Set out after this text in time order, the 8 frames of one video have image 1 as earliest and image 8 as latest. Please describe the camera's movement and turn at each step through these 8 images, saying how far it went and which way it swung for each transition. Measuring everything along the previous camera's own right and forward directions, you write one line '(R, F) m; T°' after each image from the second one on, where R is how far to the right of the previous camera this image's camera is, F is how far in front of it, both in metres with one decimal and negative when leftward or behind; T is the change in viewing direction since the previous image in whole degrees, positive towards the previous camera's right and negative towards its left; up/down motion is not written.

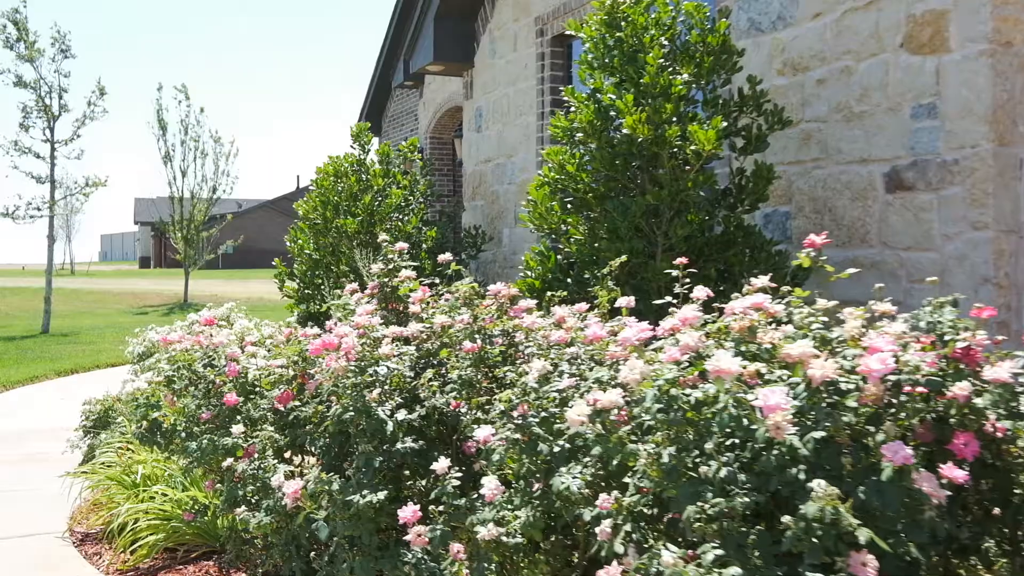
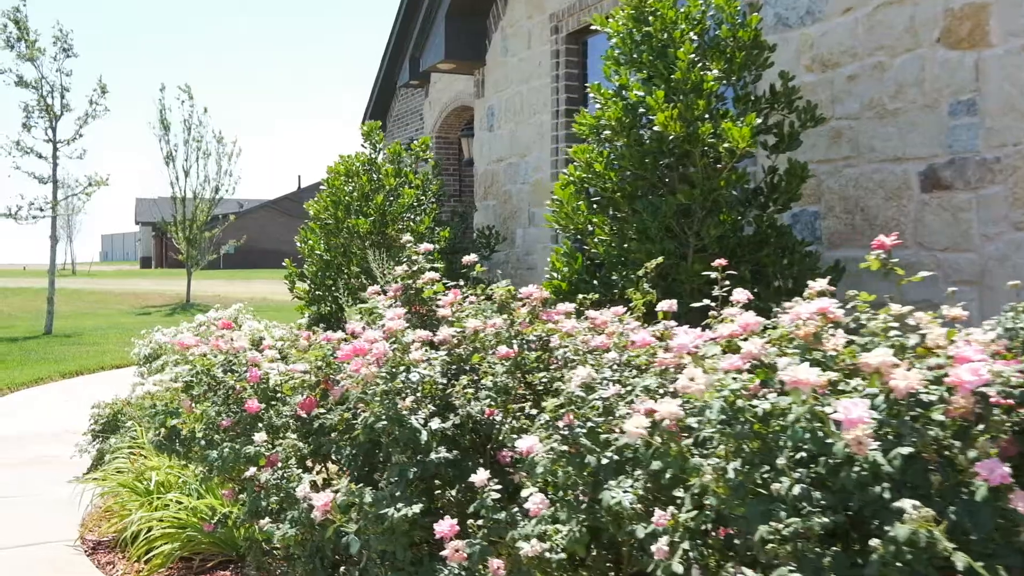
(-0.1, +0.1) m; 0°
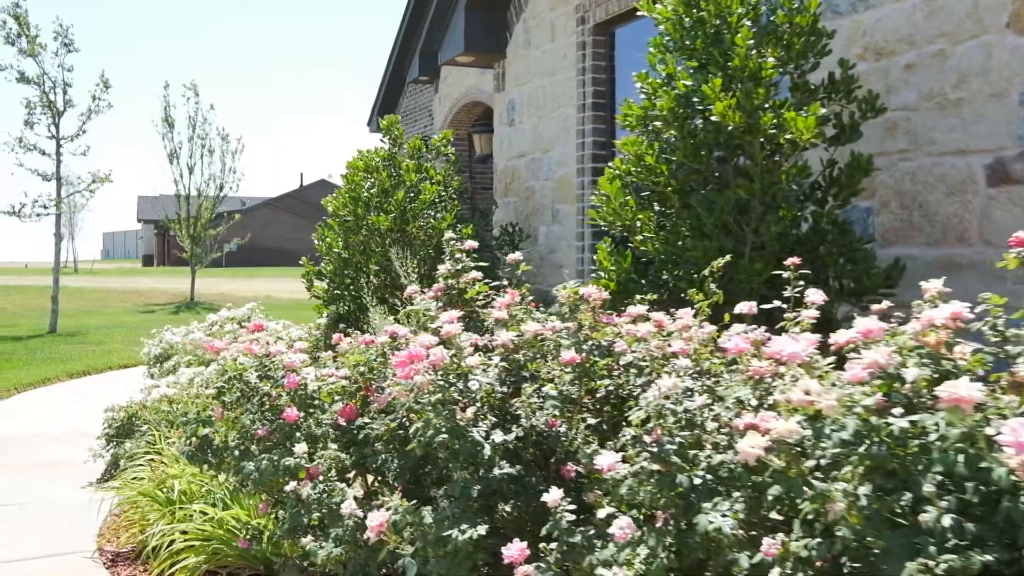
(-0.2, +0.2) m; 0°
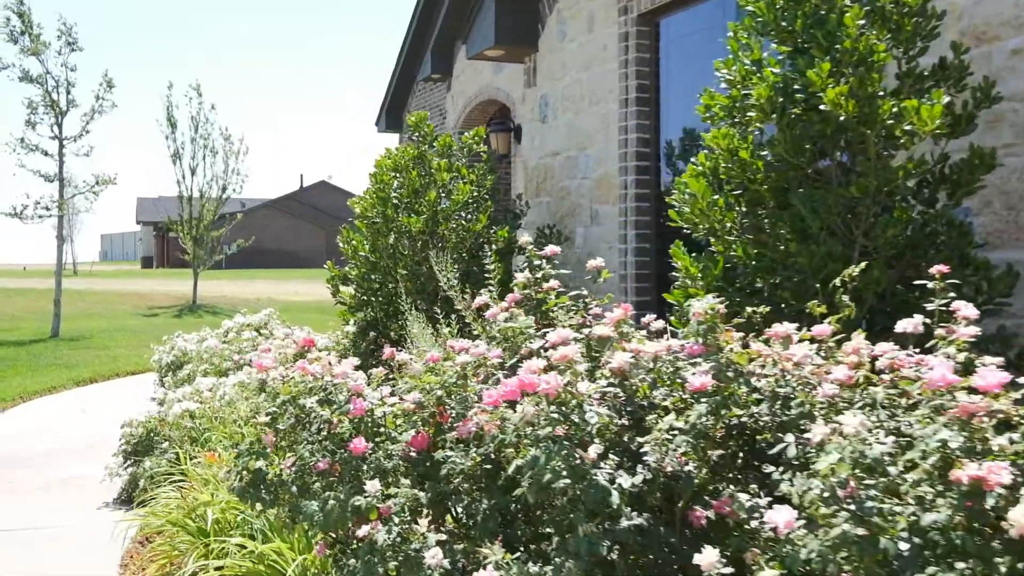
(-0.3, +0.4) m; 0°
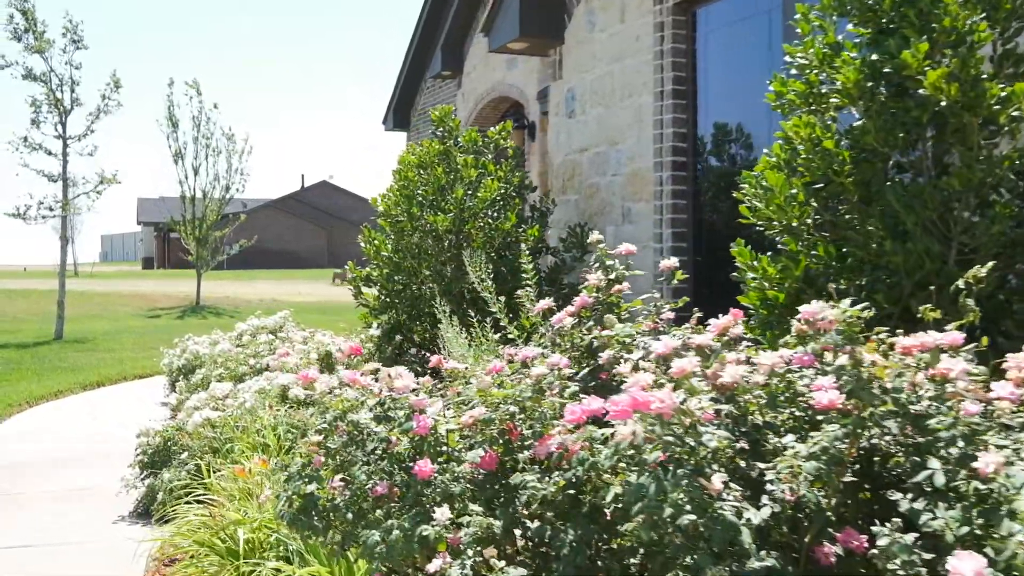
(-0.2, +0.3) m; 0°
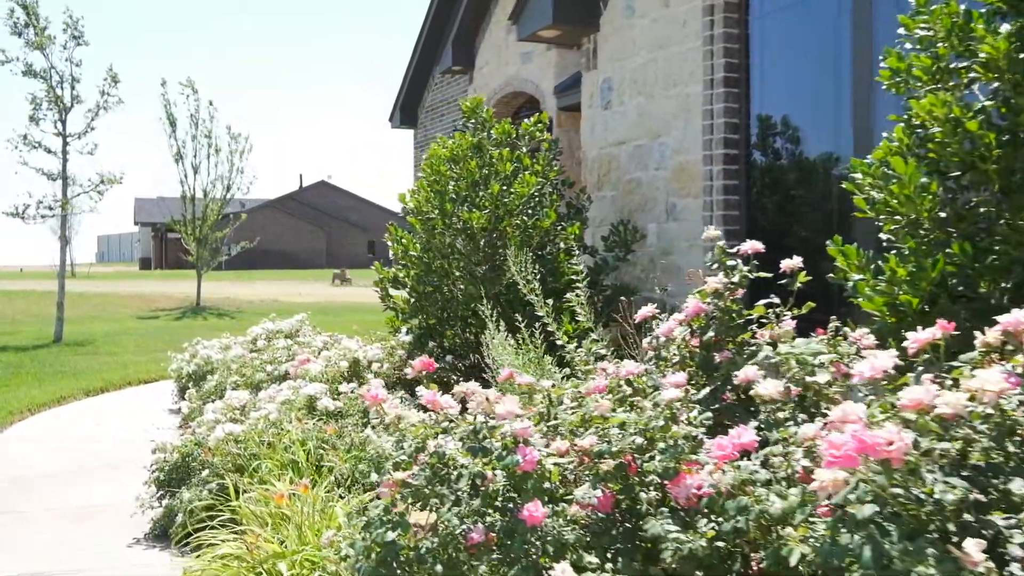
(-0.2, +0.5) m; 0°
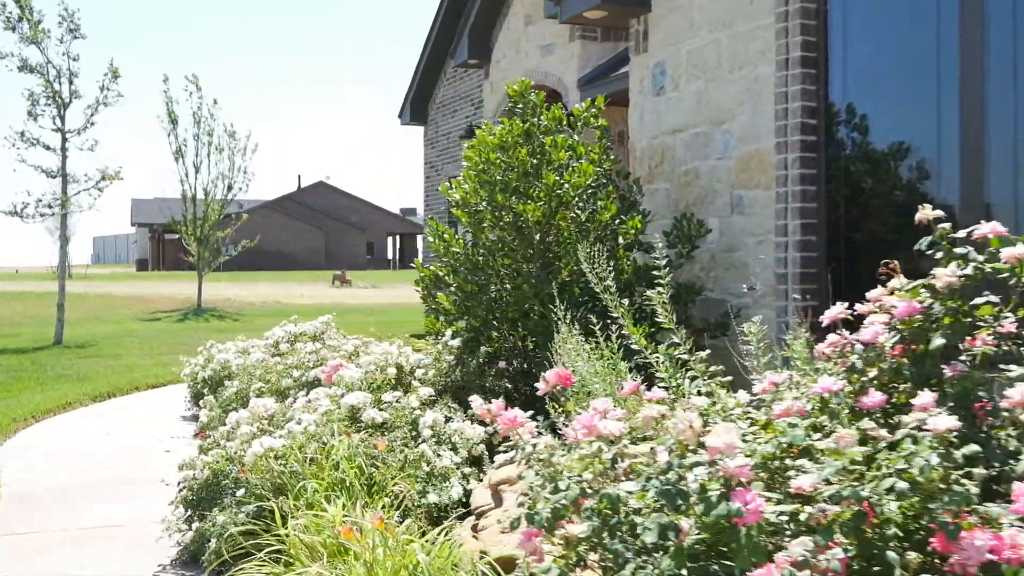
(-0.3, +0.5) m; 0°
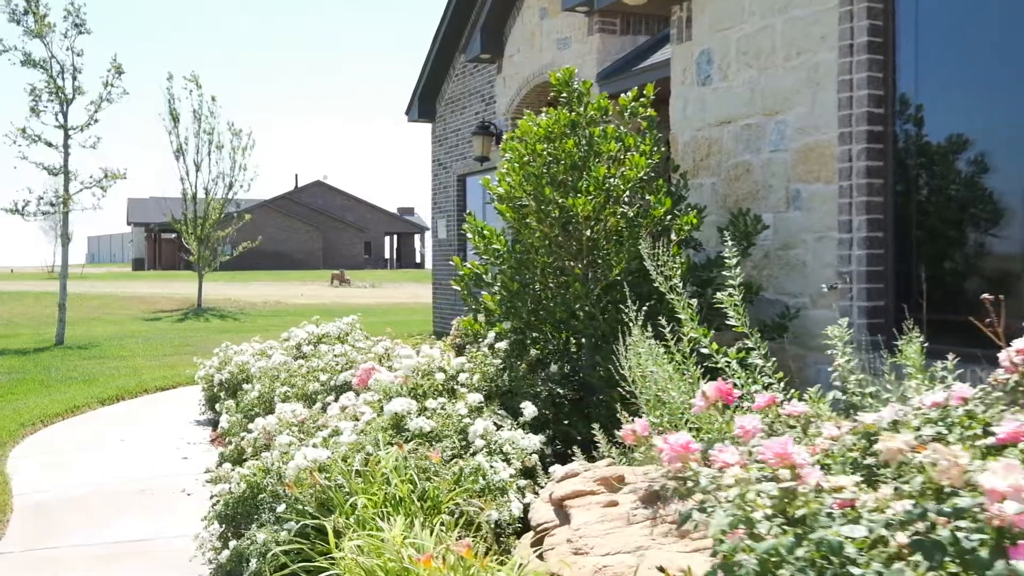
(-0.3, +0.3) m; 0°
